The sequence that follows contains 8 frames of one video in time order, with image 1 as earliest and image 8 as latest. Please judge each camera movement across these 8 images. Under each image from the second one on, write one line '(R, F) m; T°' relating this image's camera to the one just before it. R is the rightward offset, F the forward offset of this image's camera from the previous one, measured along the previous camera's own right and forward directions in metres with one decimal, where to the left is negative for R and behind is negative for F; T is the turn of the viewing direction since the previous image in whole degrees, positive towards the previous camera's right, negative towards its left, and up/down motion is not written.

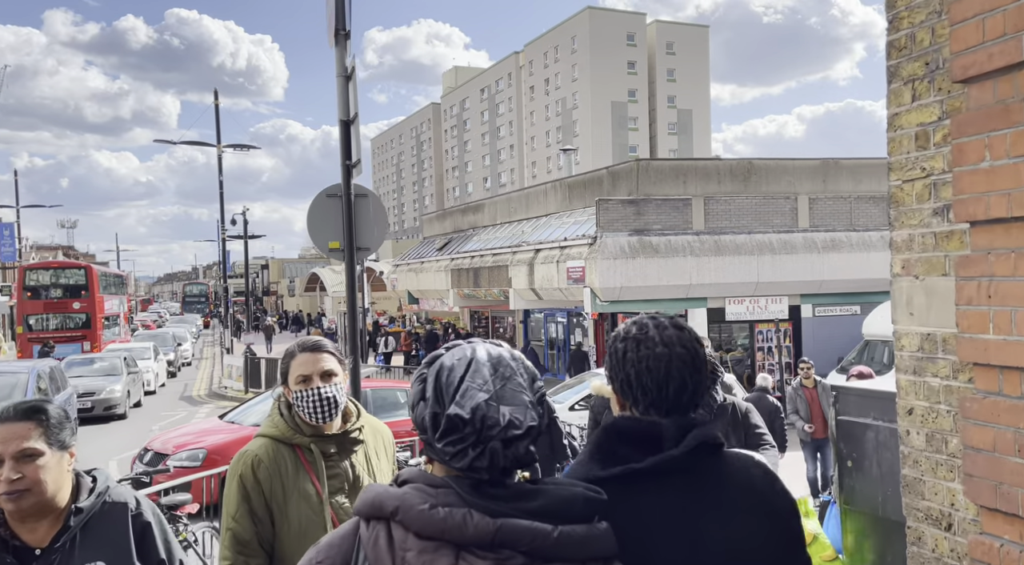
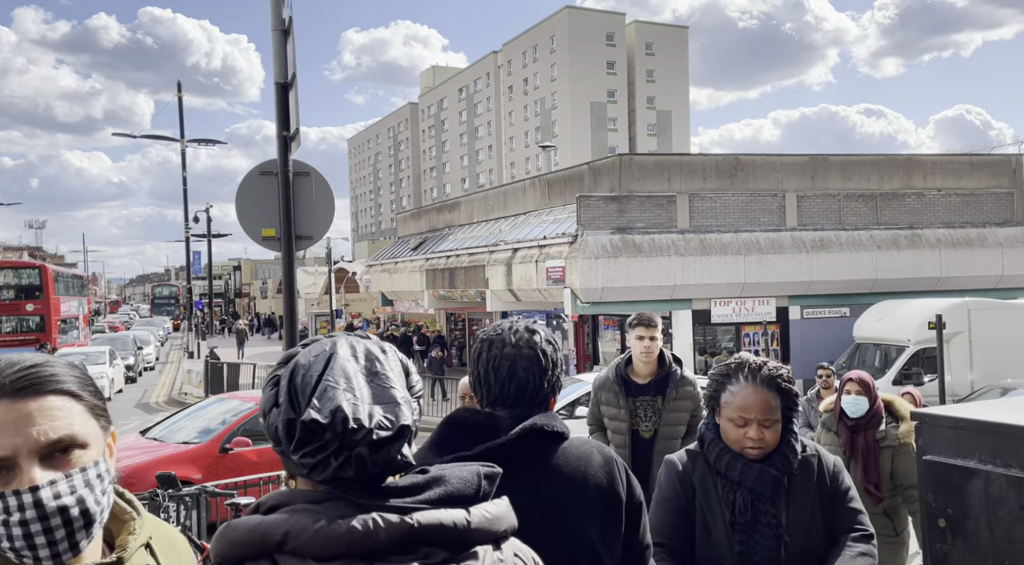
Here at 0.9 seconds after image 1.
(0.0, +1.0) m; +1°
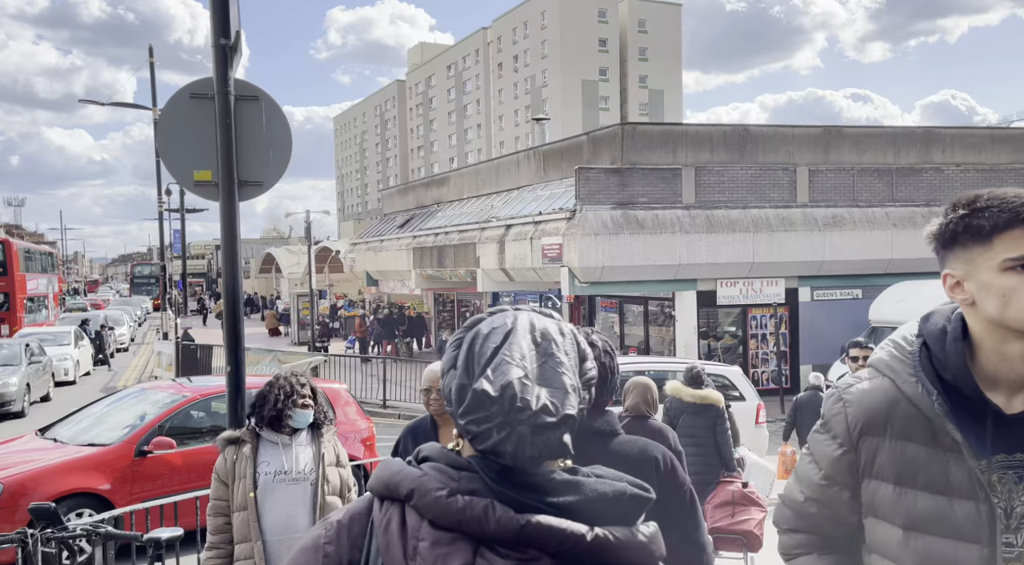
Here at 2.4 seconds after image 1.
(-0.1, +1.3) m; +1°
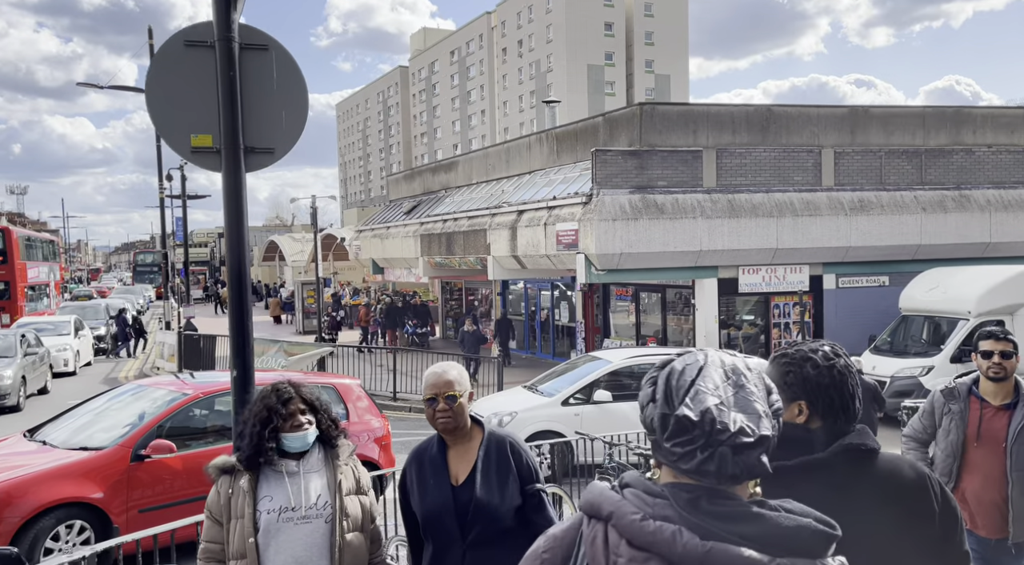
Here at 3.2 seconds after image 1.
(-0.2, +0.7) m; 0°
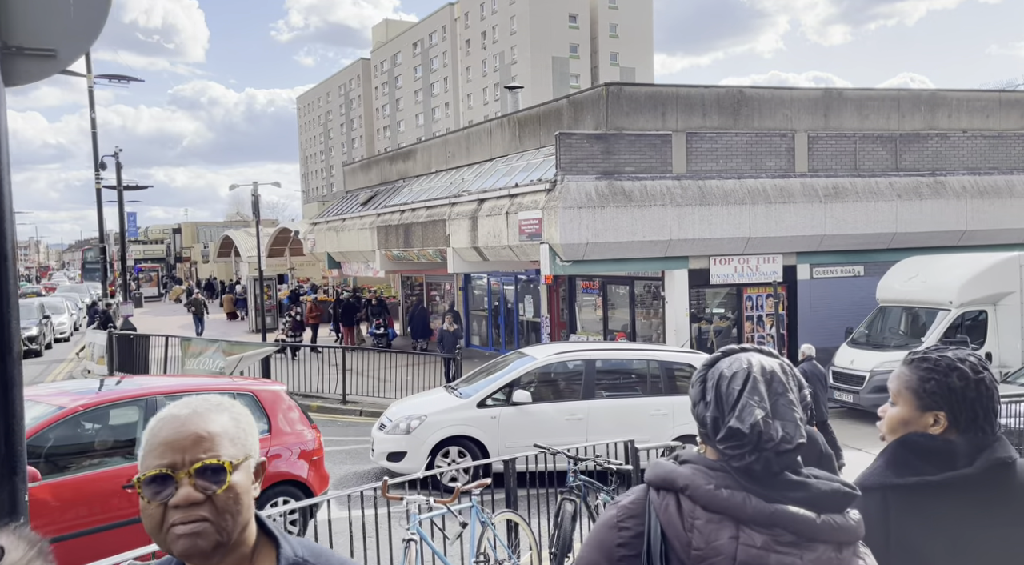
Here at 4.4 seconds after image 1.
(+0.1, +1.0) m; +2°
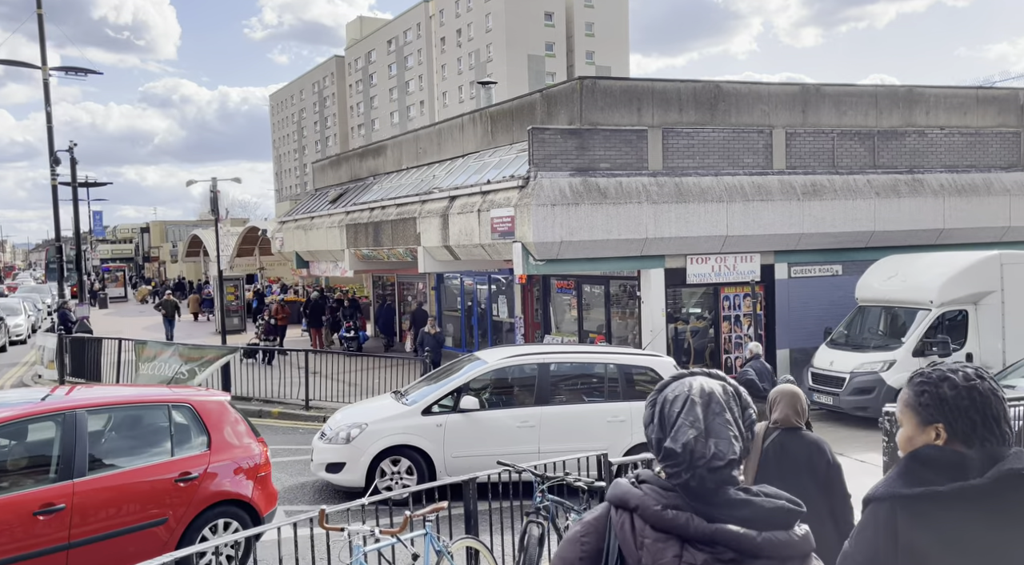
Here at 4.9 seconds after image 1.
(+0.1, +0.5) m; +1°
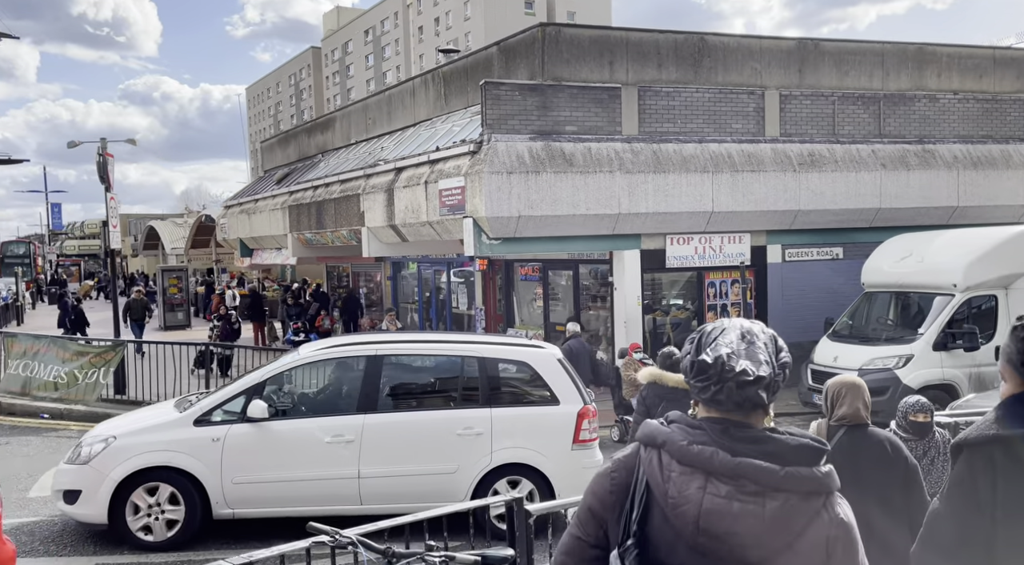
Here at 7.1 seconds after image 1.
(+0.5, +2.3) m; +1°
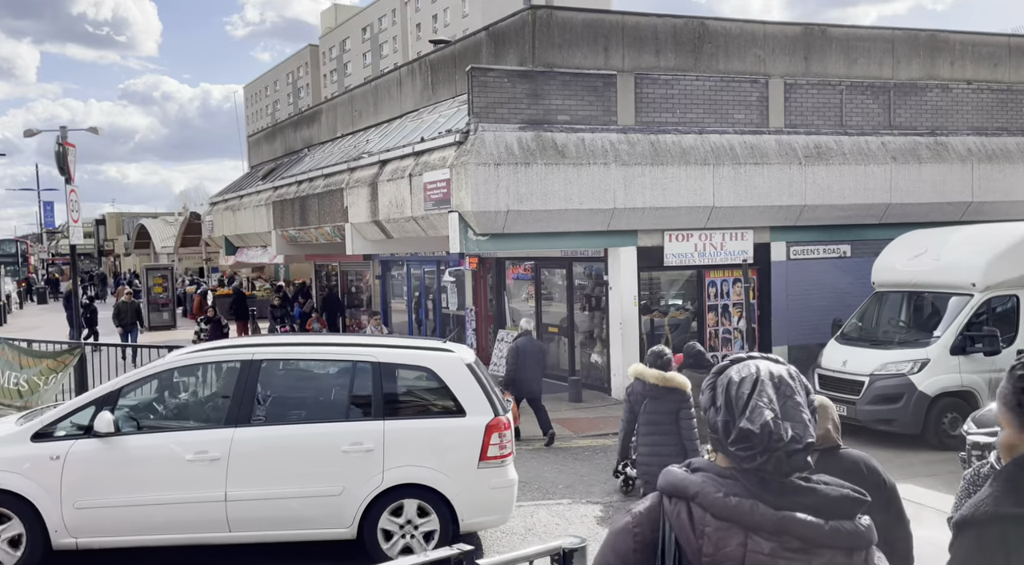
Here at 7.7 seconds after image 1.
(+0.2, +0.8) m; 0°
